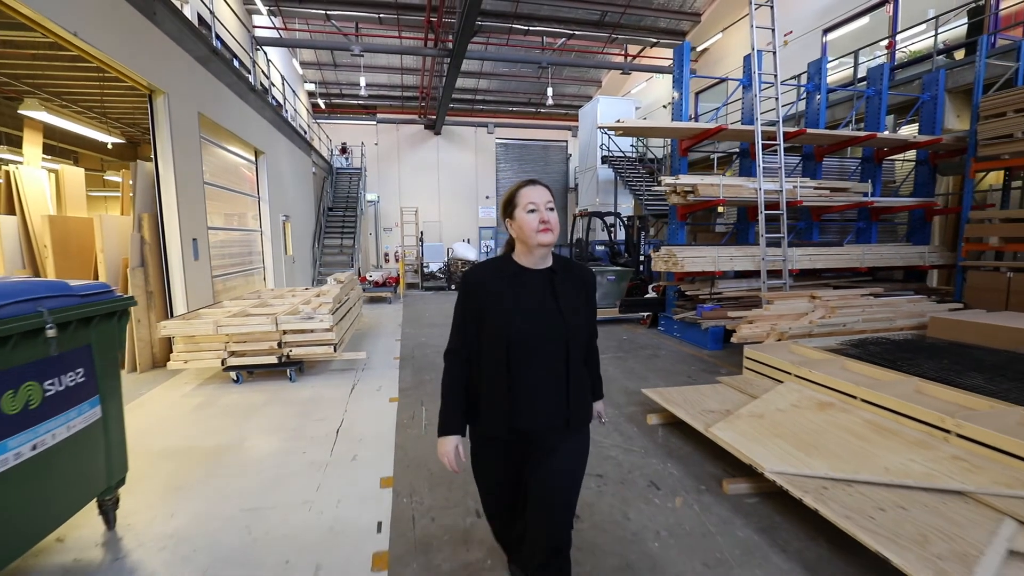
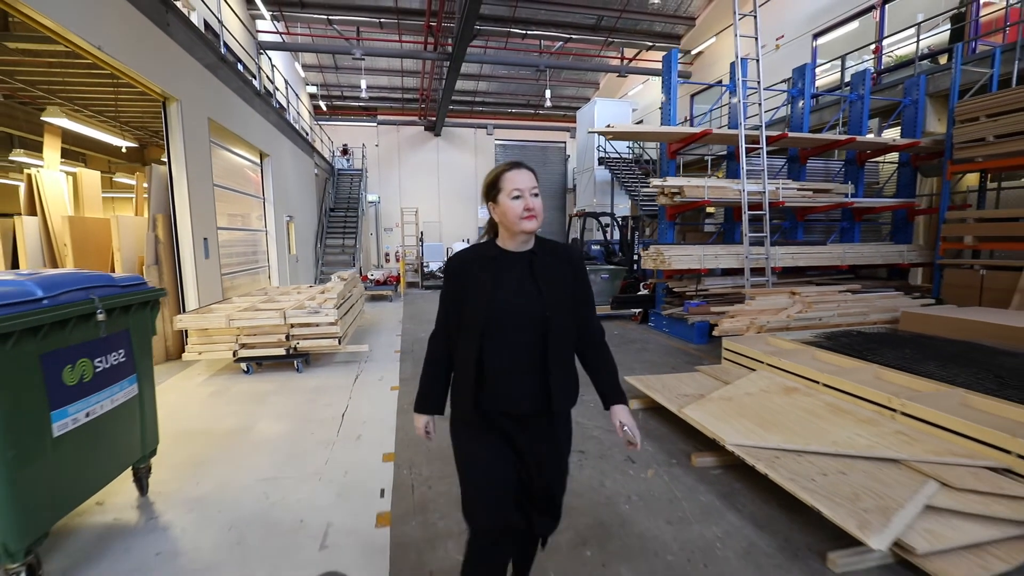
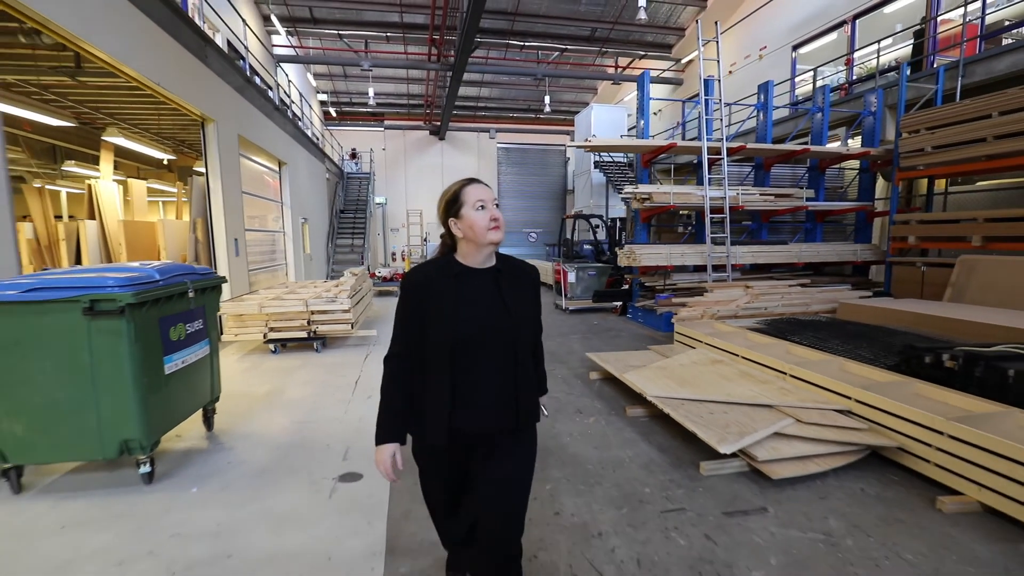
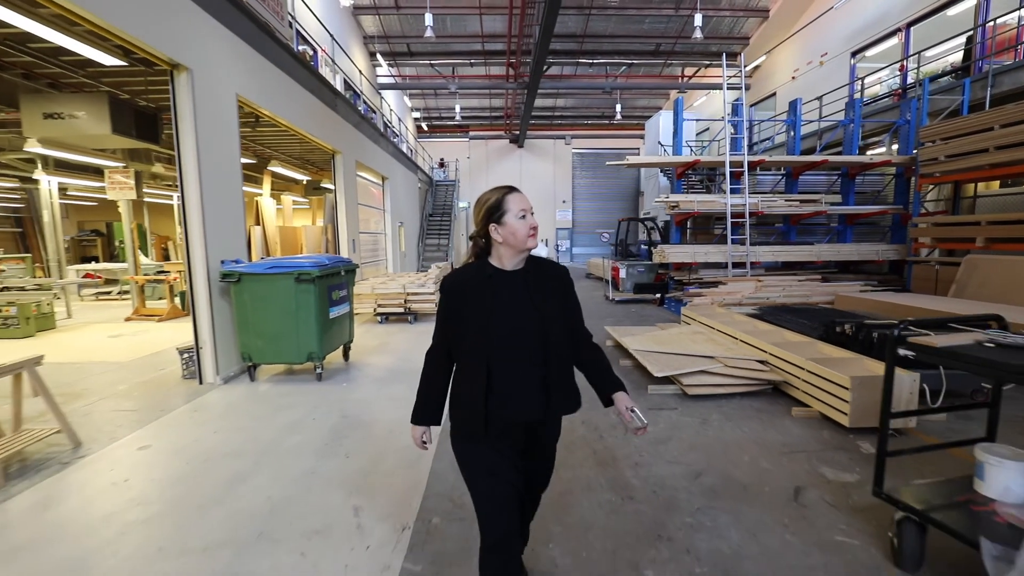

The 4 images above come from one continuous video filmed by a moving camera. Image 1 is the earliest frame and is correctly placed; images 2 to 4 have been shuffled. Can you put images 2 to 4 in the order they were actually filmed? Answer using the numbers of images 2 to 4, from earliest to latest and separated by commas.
2, 3, 4
